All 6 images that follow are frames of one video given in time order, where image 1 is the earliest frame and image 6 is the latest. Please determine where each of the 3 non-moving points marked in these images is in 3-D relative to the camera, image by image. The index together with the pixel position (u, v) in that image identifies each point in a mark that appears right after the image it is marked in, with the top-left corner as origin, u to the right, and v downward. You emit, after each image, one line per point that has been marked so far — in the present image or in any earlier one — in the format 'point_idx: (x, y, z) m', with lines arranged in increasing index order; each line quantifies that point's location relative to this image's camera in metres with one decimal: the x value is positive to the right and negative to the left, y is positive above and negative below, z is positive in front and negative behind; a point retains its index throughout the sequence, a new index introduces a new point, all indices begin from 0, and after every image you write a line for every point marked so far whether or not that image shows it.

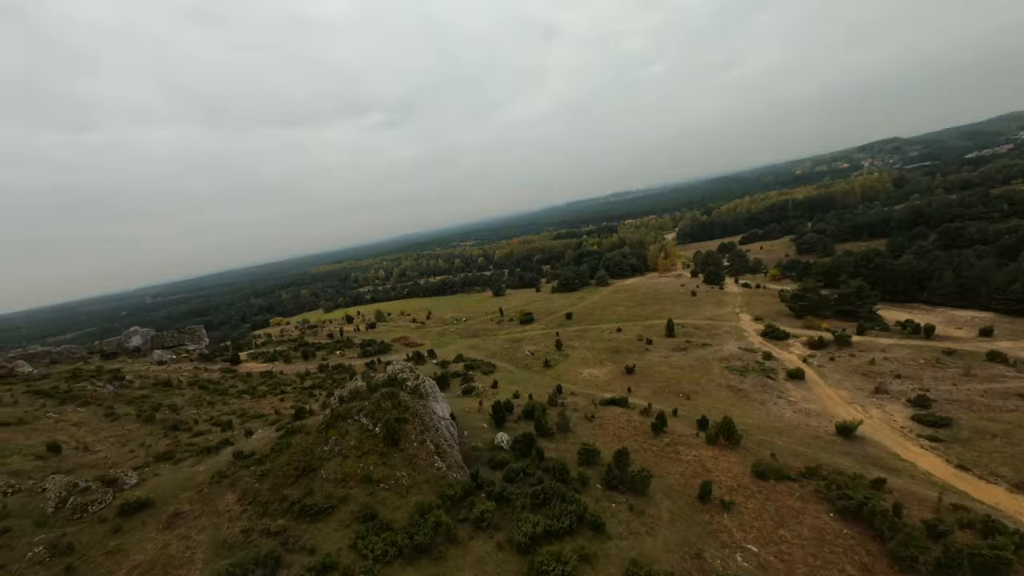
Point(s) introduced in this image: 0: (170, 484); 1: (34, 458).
0: (-17.2, -9.9, +16.9) m
1: (-27.2, -9.7, +19.2) m
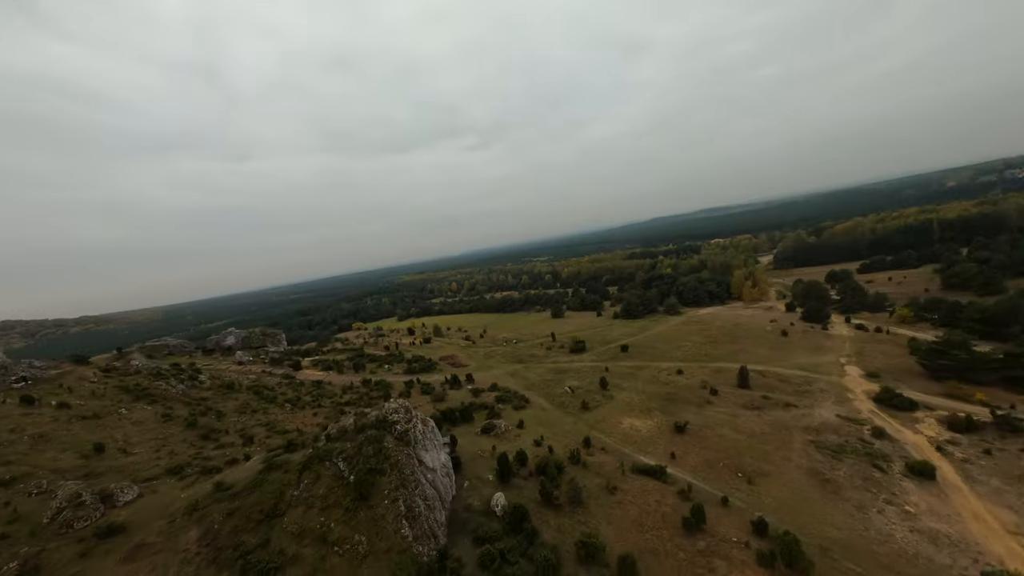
0: (-18.7, -11.5, +17.6) m
1: (-28.0, -10.9, +21.9) m
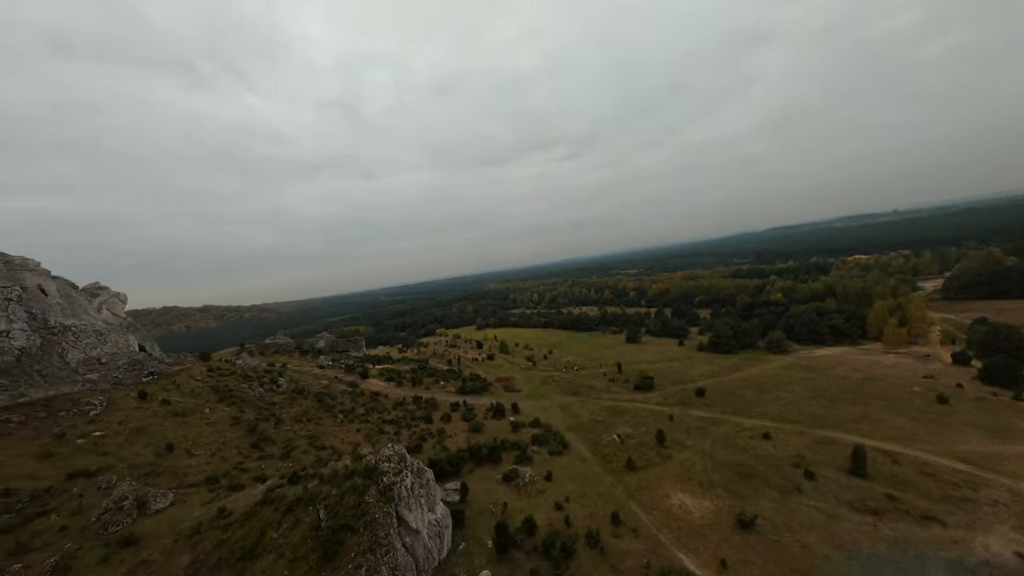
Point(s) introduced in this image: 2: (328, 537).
0: (-20.1, -13.8, +19.8) m
1: (-27.9, -12.9, +26.4) m
2: (-9.9, -13.5, +18.3) m
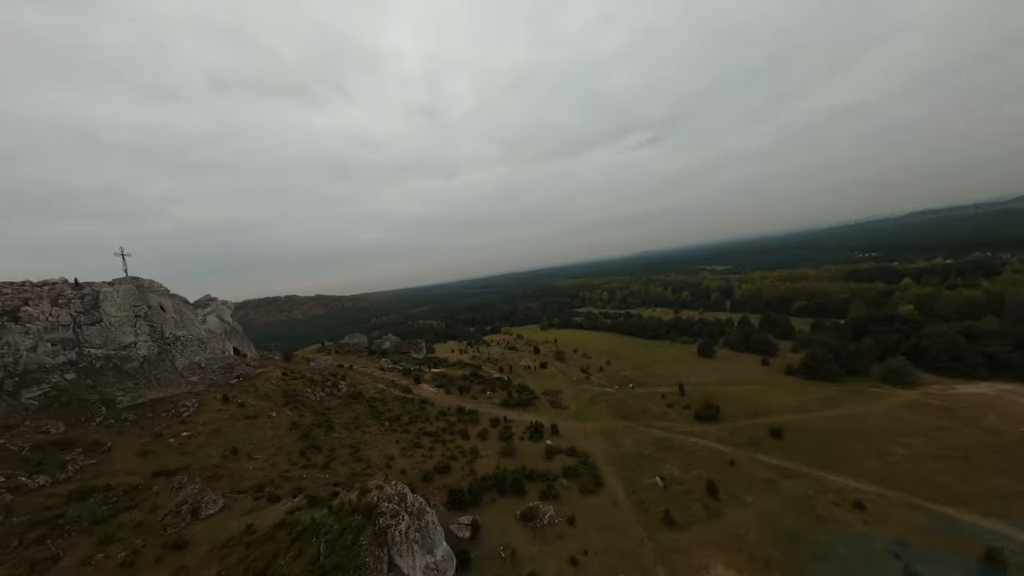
0: (-20.5, -16.6, +23.1) m
1: (-26.8, -15.5, +31.2) m
2: (-10.9, -16.5, +19.4) m
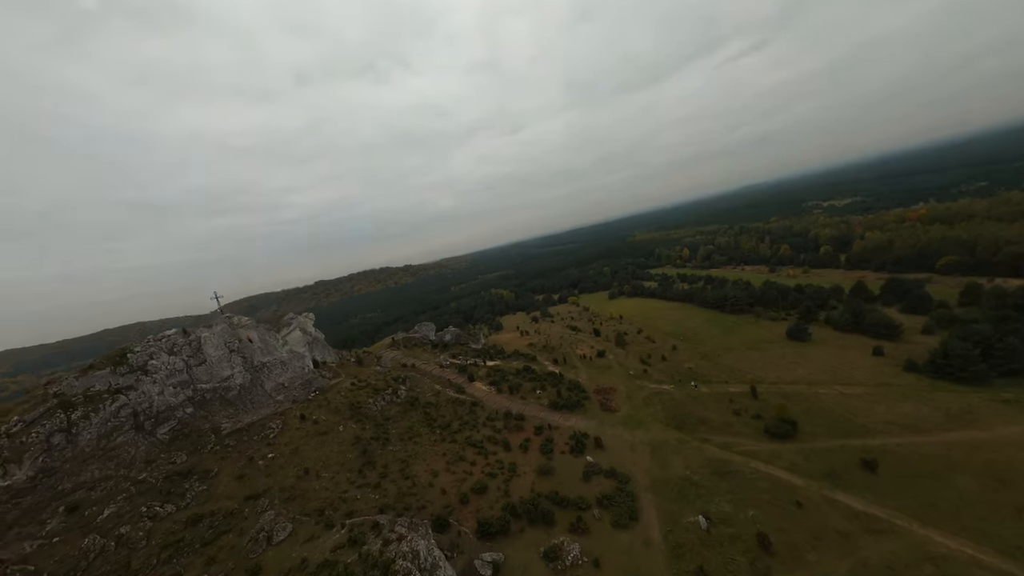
0: (-19.7, -22.9, +28.7) m
1: (-24.1, -21.1, +37.8) m
2: (-11.1, -22.8, +22.9) m
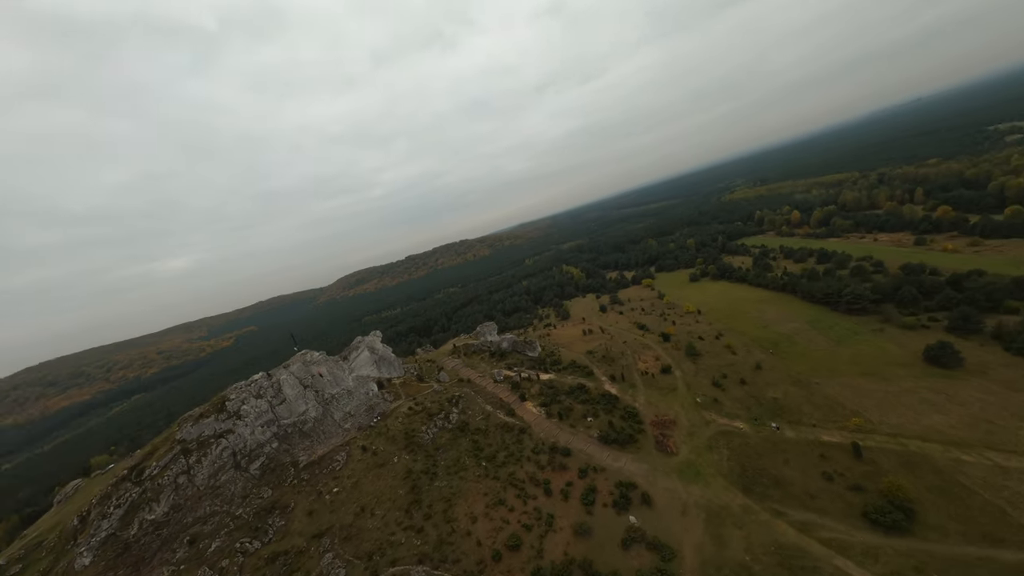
0: (-17.9, -31.6, +33.5) m
1: (-20.1, -28.8, +43.1) m
2: (-10.9, -32.0, +25.9) m
